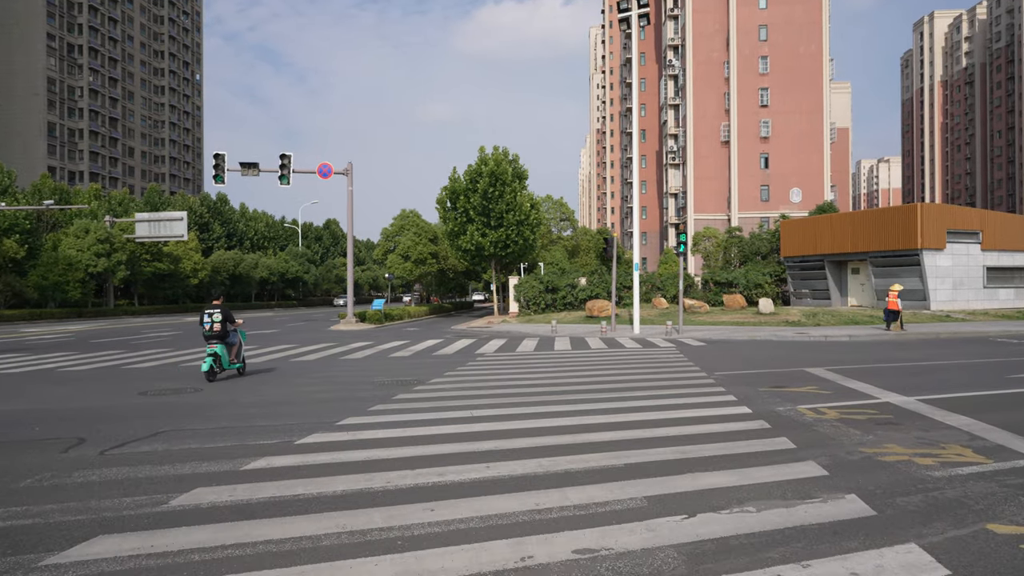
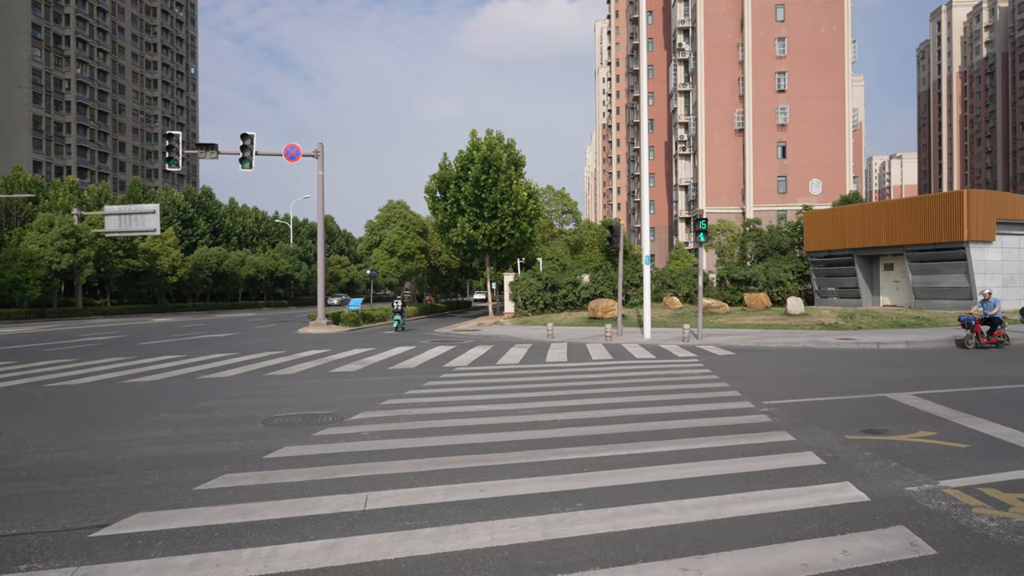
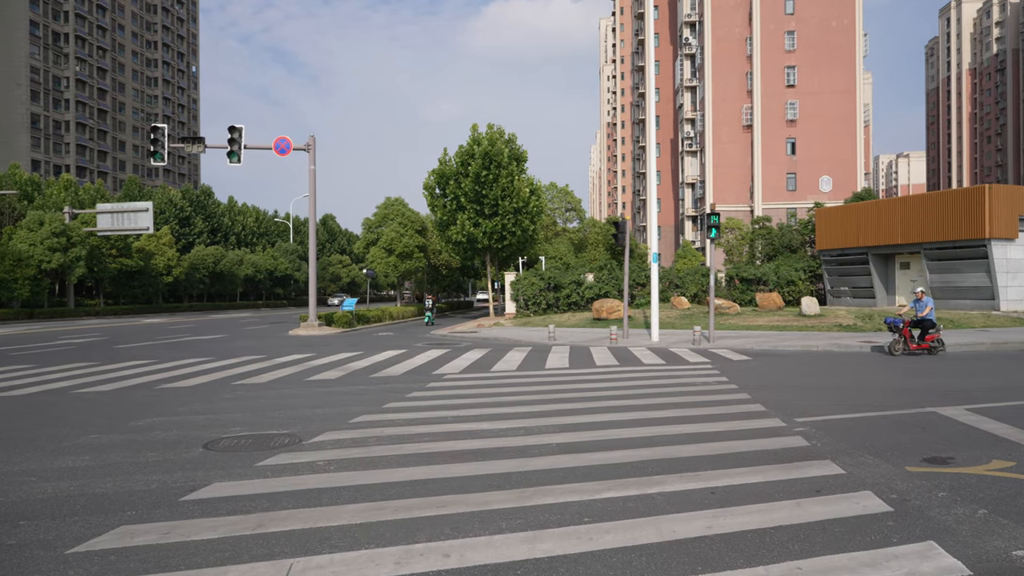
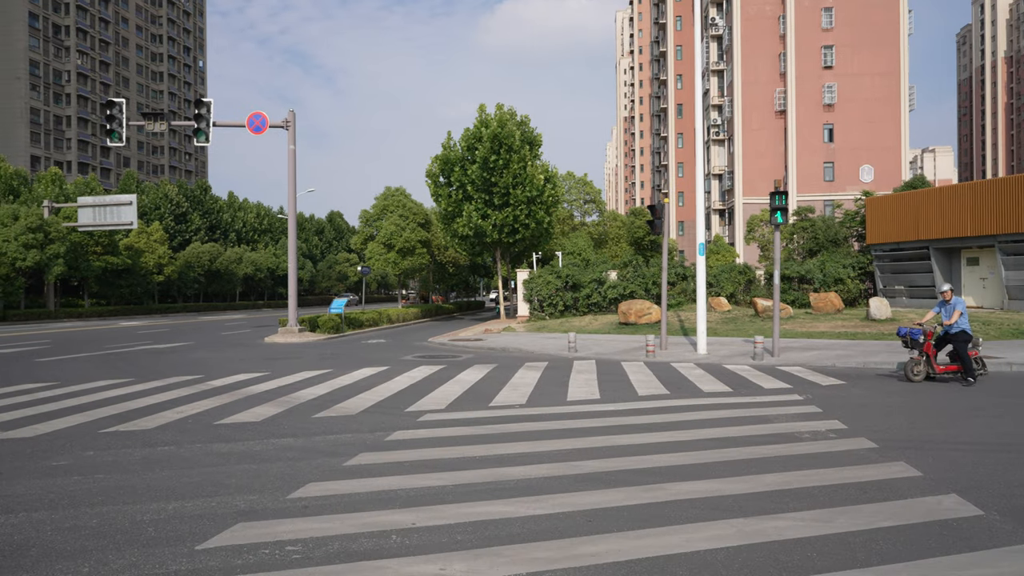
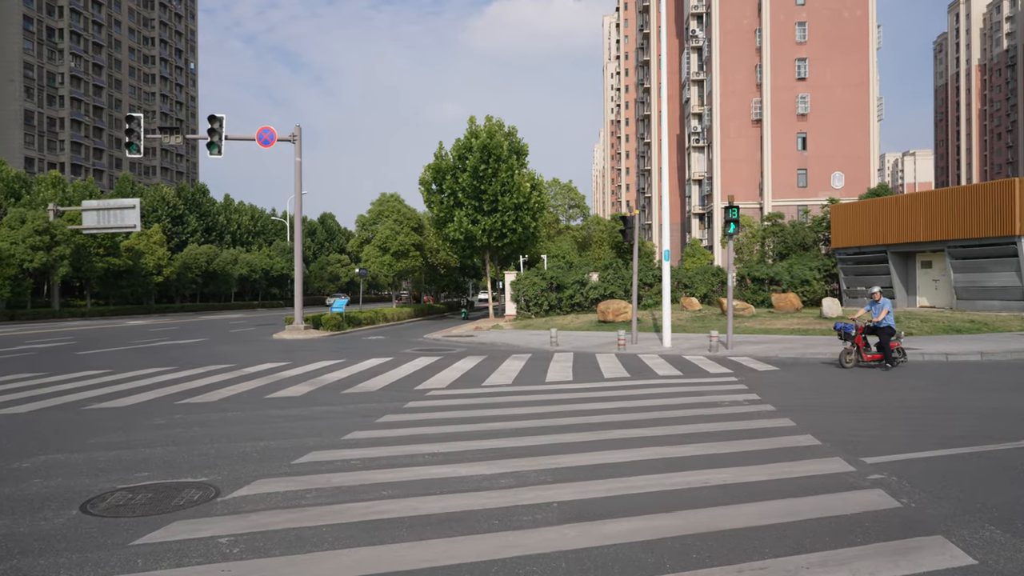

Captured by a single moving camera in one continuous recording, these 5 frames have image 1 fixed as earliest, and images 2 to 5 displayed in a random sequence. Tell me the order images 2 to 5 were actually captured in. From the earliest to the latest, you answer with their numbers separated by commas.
2, 3, 5, 4
